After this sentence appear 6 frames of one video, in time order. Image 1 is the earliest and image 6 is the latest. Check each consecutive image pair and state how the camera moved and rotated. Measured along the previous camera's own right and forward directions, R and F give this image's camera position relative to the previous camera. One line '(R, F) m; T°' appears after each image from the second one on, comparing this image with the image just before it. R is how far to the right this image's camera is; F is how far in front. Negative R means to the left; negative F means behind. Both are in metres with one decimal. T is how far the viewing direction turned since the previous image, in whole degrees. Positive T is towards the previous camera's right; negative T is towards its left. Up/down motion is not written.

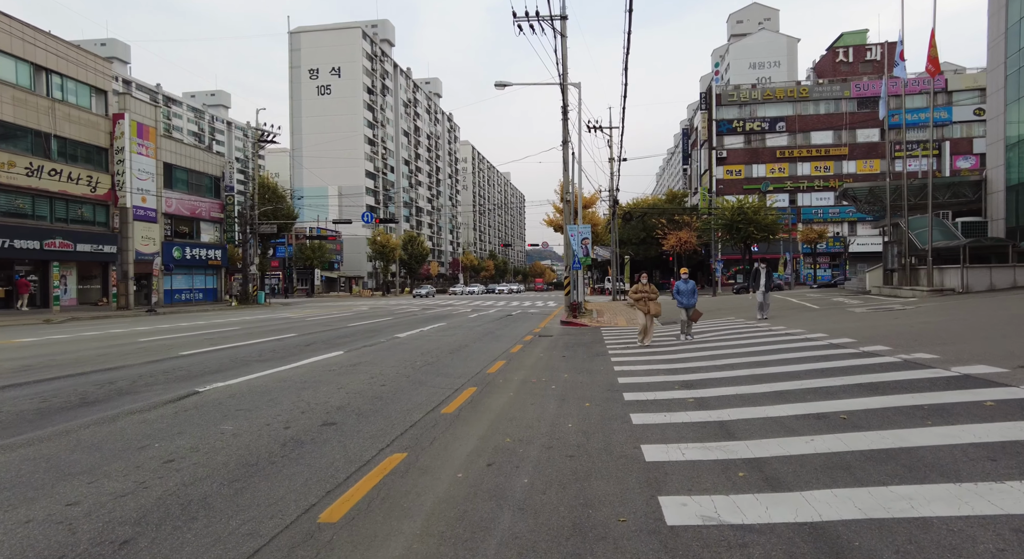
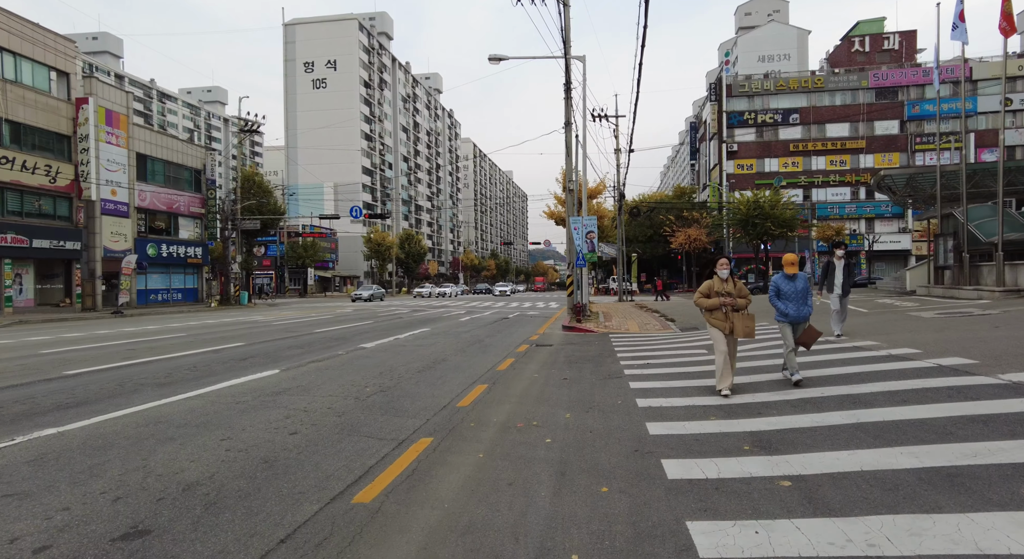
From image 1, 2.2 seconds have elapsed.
(+0.3, +2.9) m; 0°
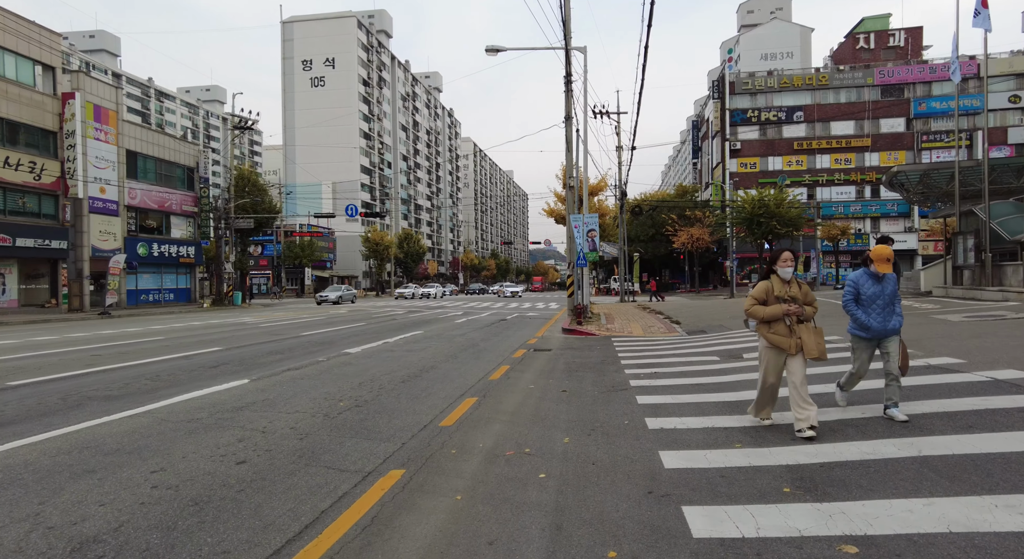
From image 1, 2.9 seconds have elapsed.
(+0.1, +0.9) m; 0°
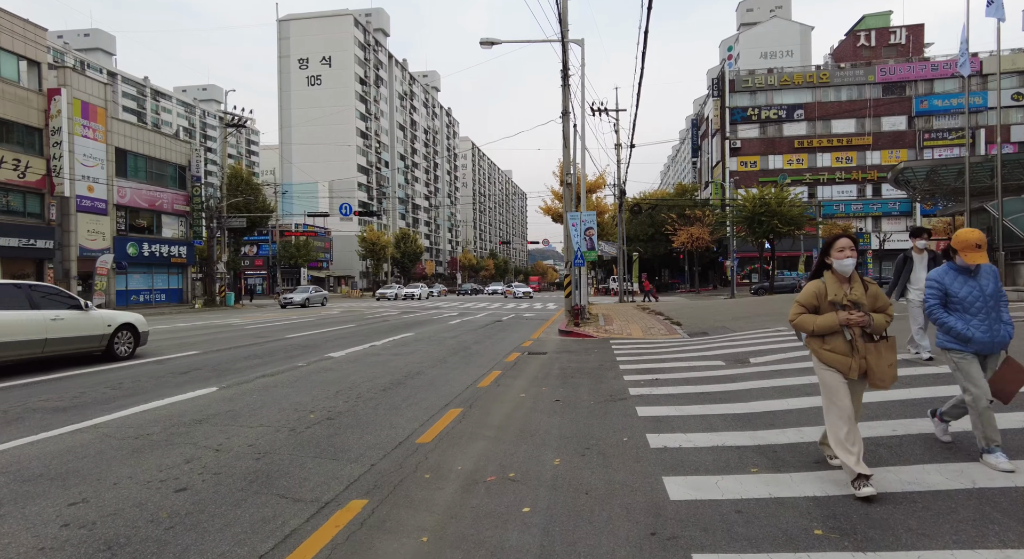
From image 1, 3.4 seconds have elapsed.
(+0.1, +0.7) m; 0°
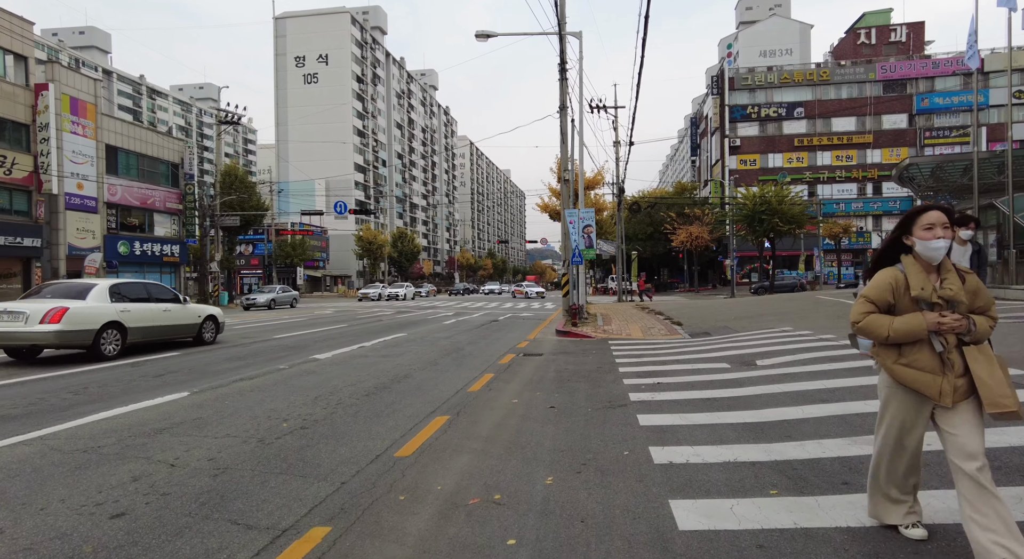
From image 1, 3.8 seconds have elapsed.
(+0.1, +0.5) m; 0°
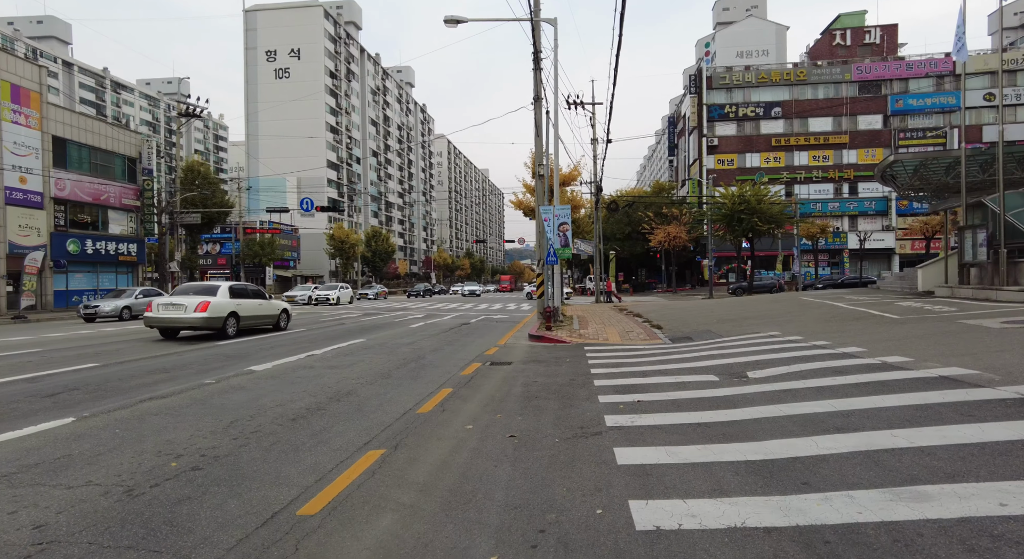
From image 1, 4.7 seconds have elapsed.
(+0.3, +1.2) m; +2°
